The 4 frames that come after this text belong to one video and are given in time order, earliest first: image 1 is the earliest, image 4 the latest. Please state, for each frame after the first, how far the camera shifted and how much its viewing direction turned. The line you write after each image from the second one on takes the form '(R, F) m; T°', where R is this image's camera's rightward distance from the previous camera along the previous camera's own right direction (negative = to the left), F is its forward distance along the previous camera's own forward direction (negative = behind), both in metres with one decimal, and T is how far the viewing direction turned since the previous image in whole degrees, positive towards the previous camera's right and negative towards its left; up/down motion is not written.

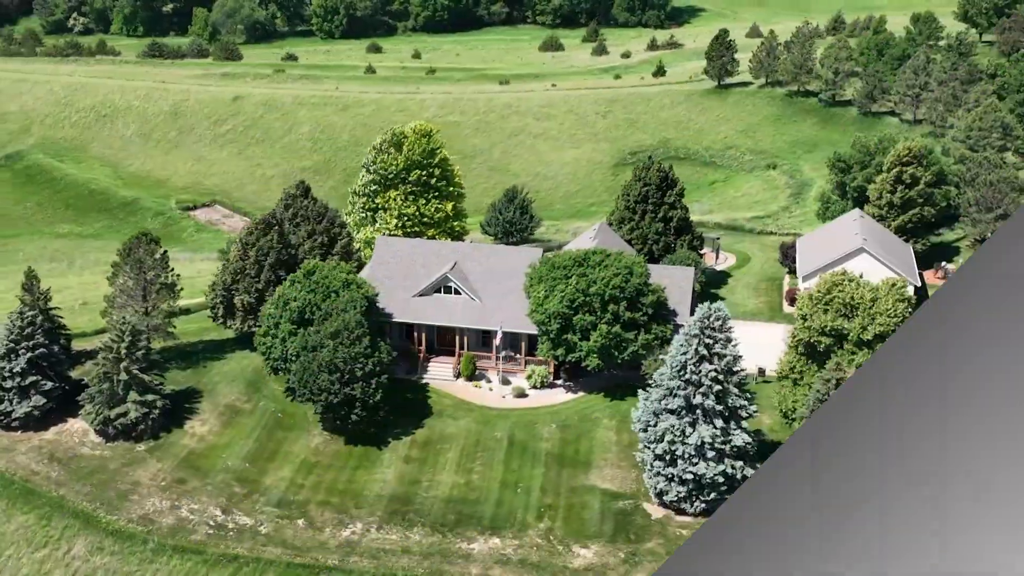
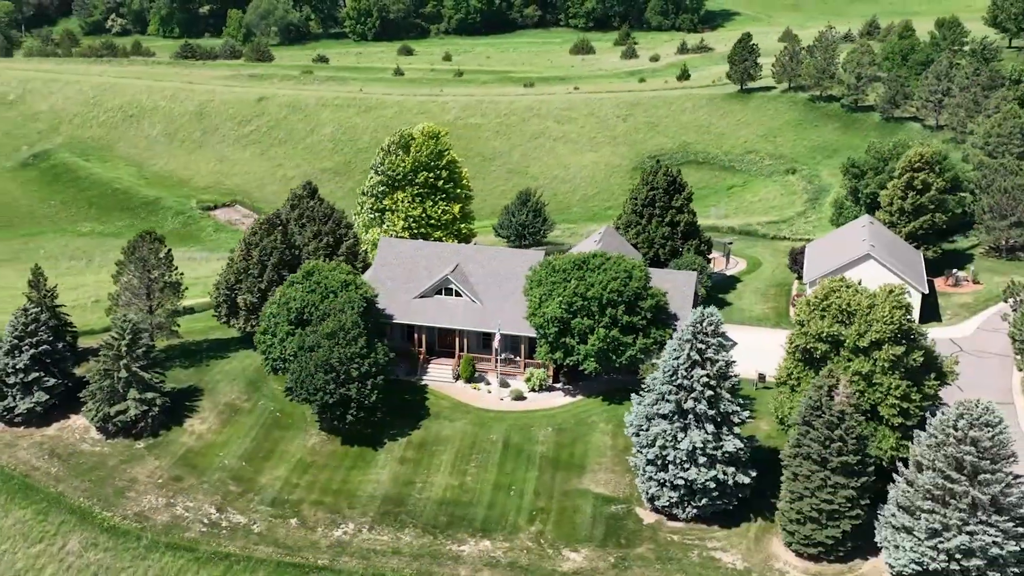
(+1.2, +0.1) m; -2°
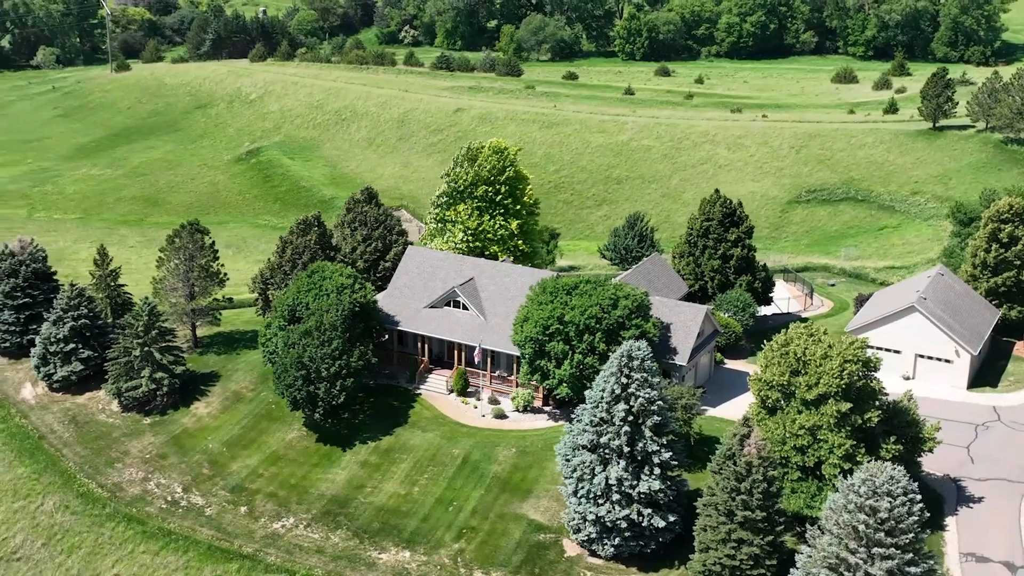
(+9.9, +1.4) m; -13°
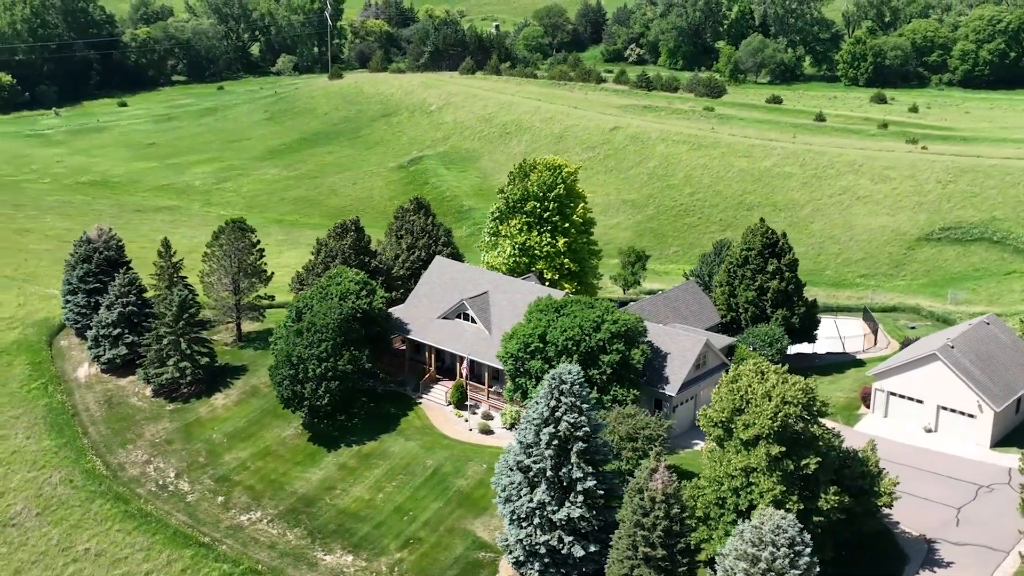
(+8.0, +0.8) m; -11°
